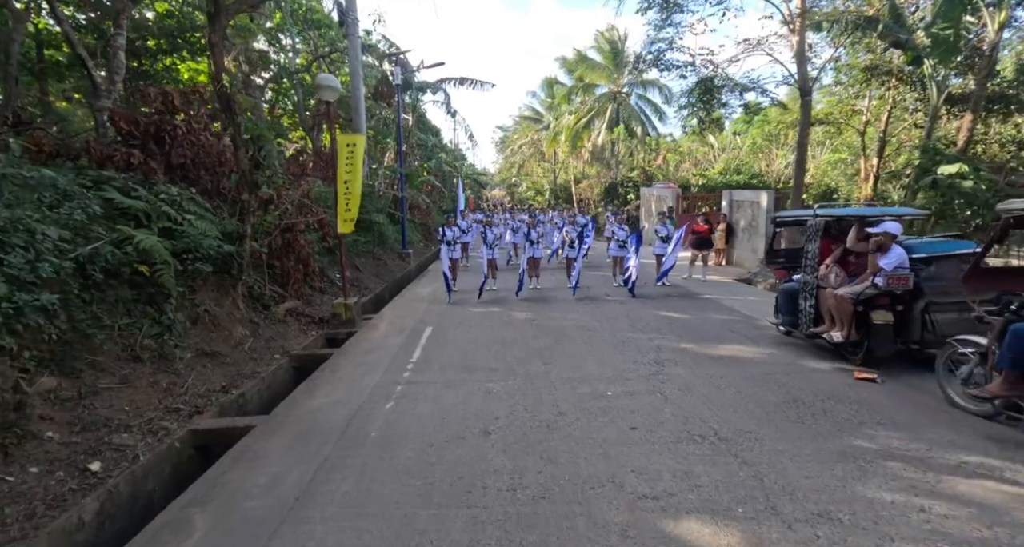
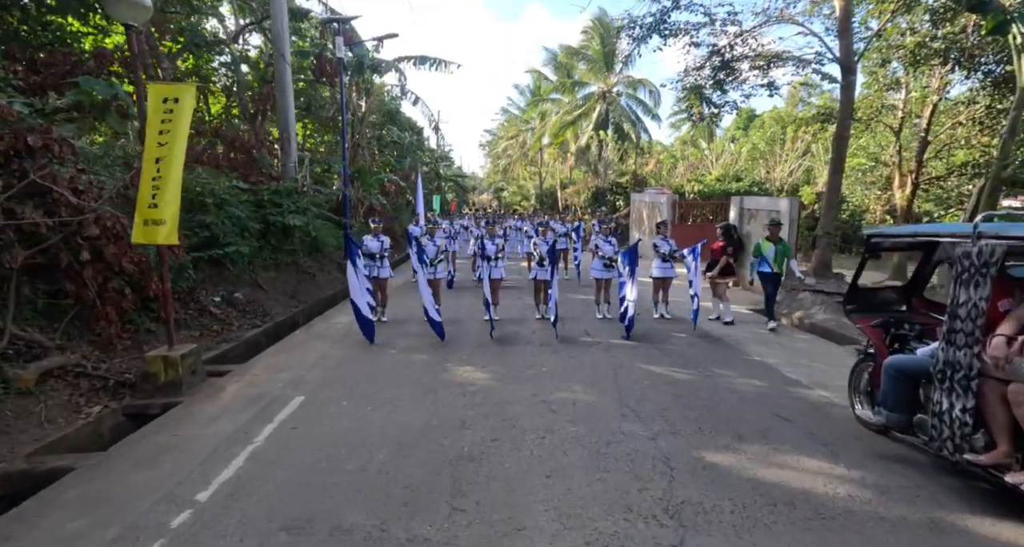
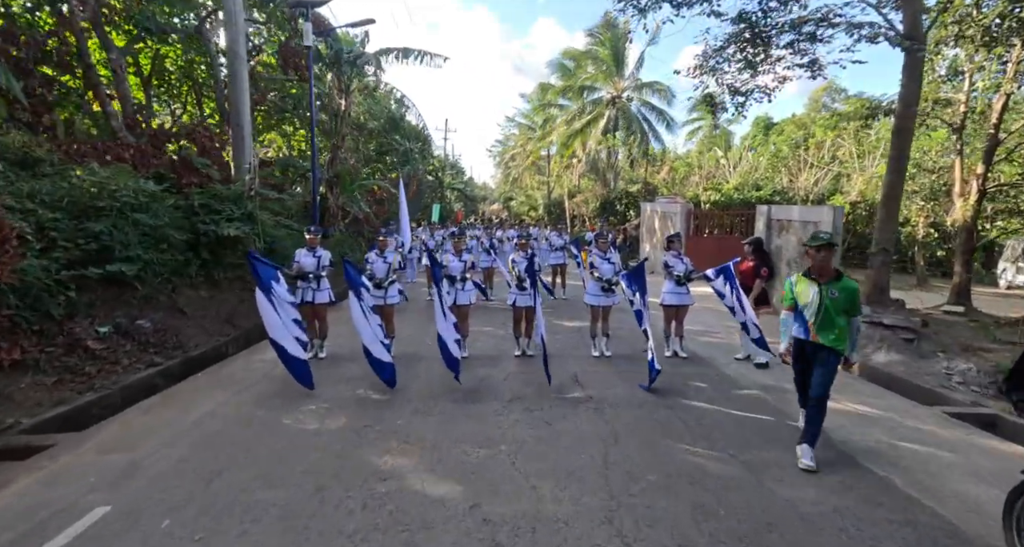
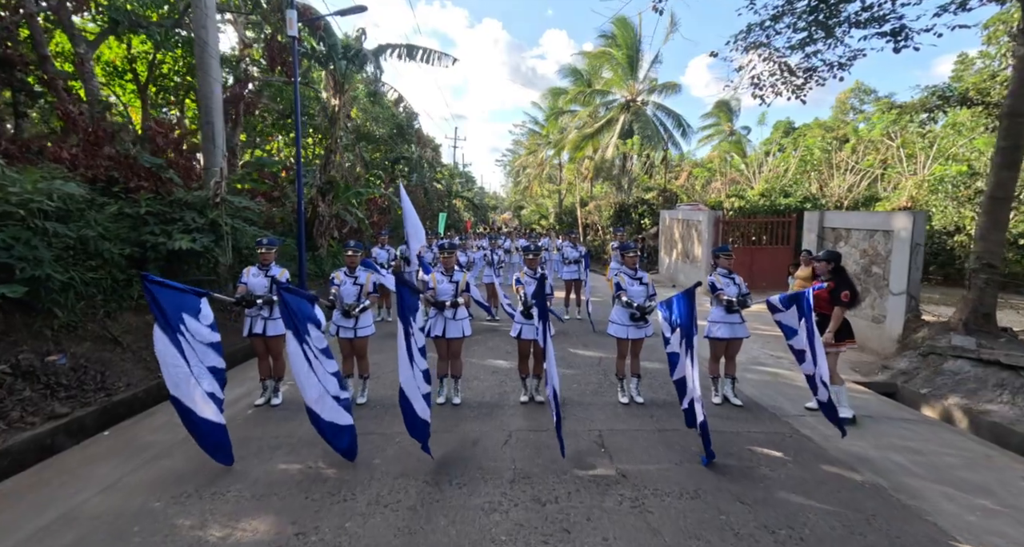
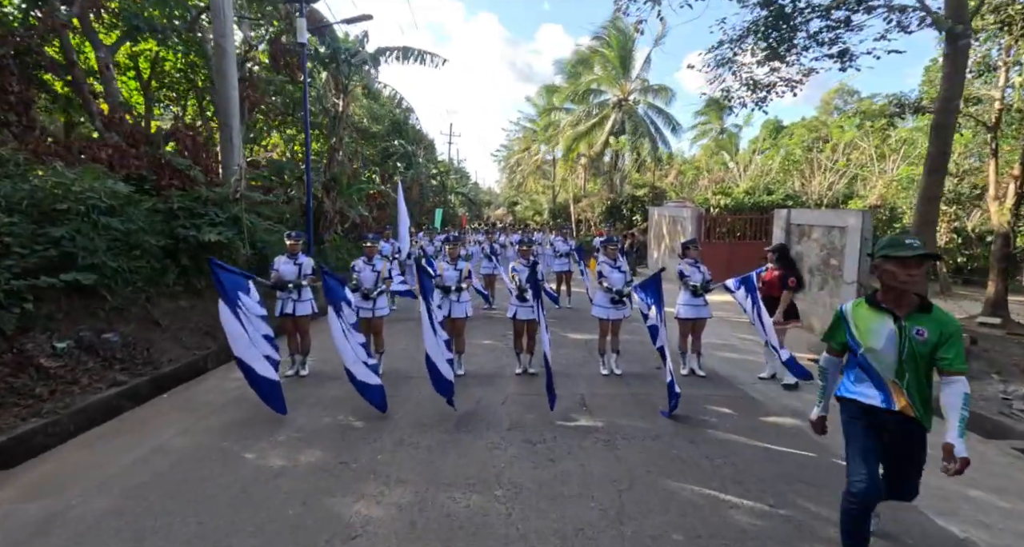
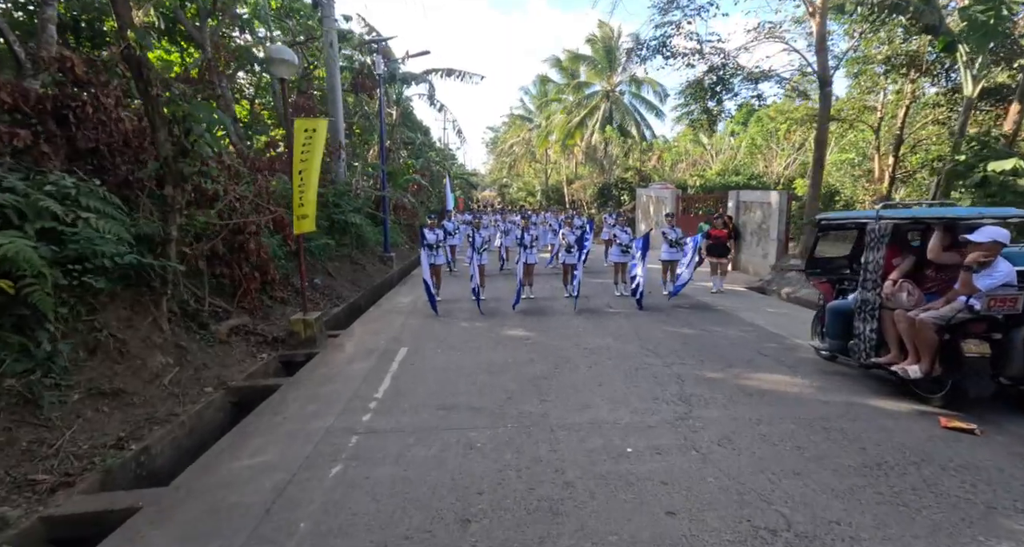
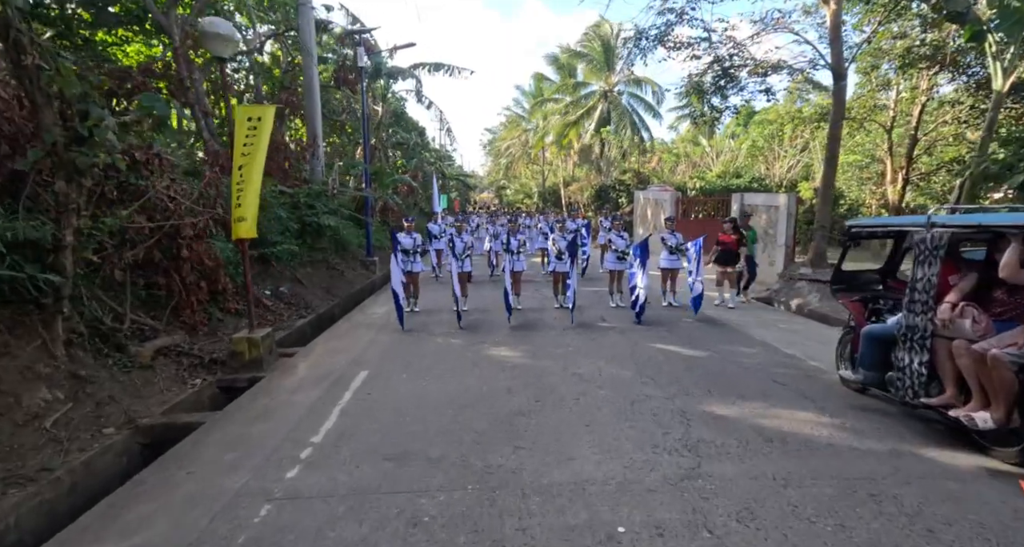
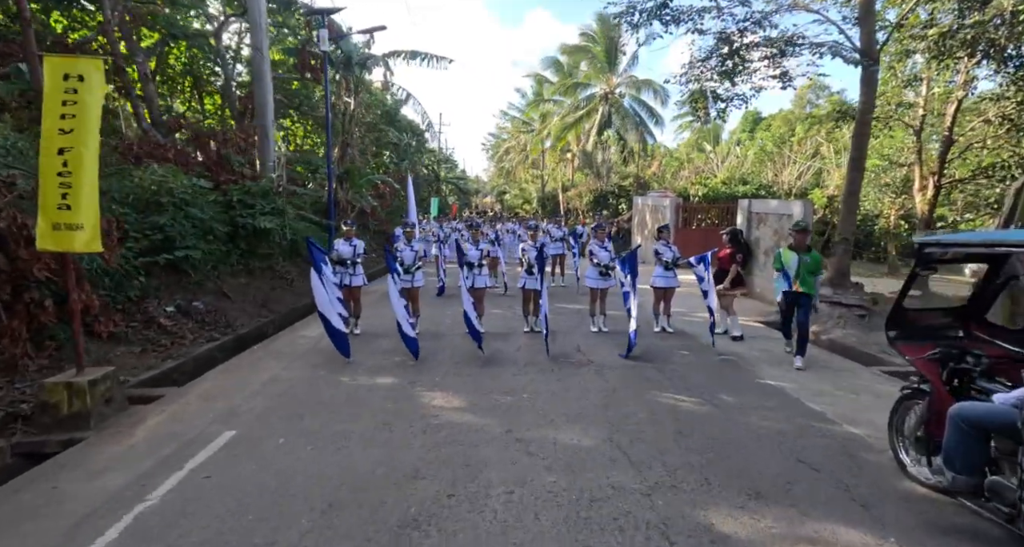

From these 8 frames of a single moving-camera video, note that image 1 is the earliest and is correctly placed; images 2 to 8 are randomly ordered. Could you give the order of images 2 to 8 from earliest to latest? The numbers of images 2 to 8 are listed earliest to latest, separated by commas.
6, 7, 2, 8, 3, 5, 4
